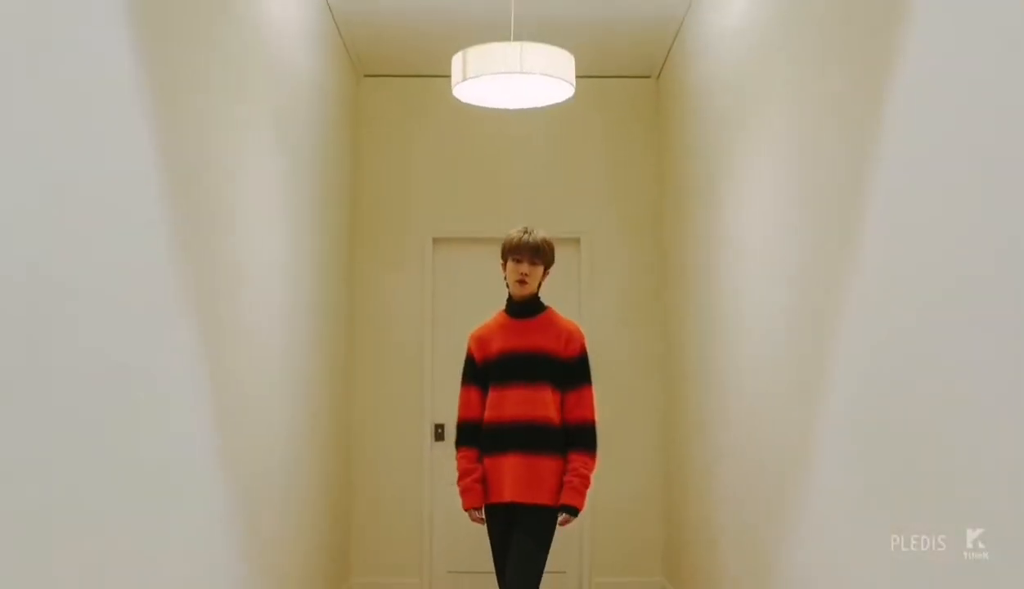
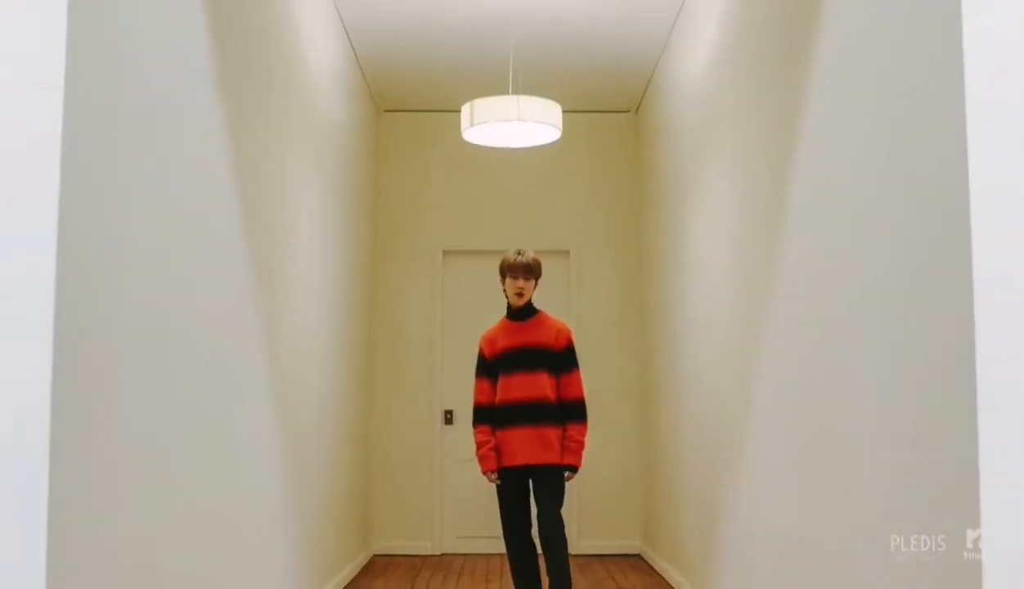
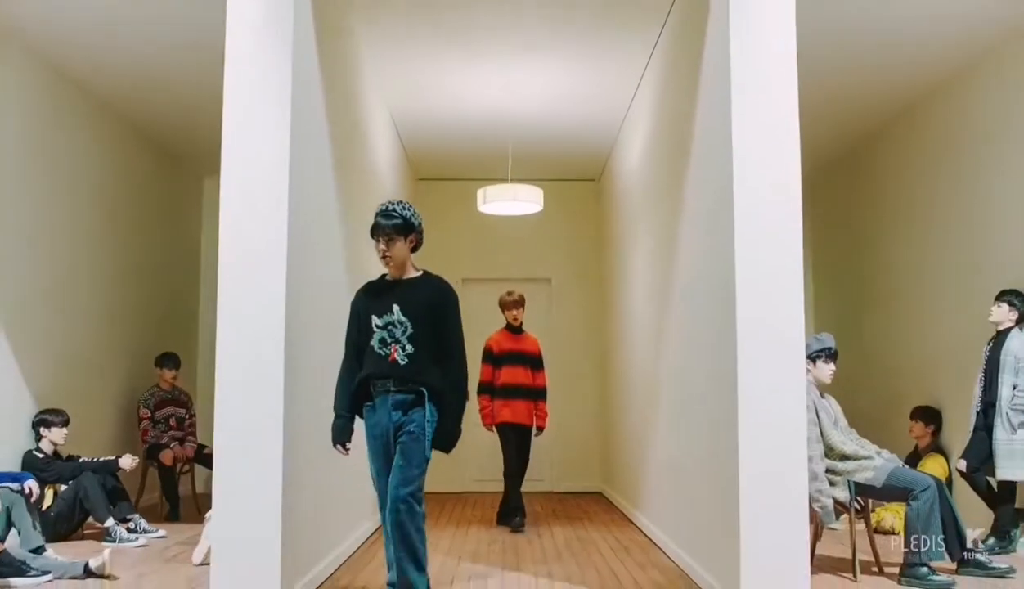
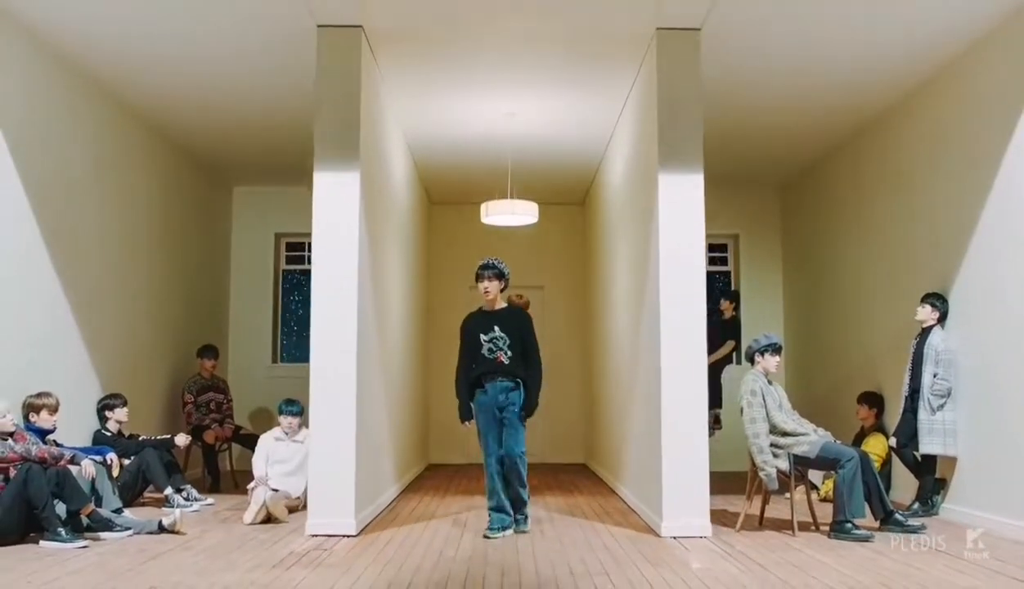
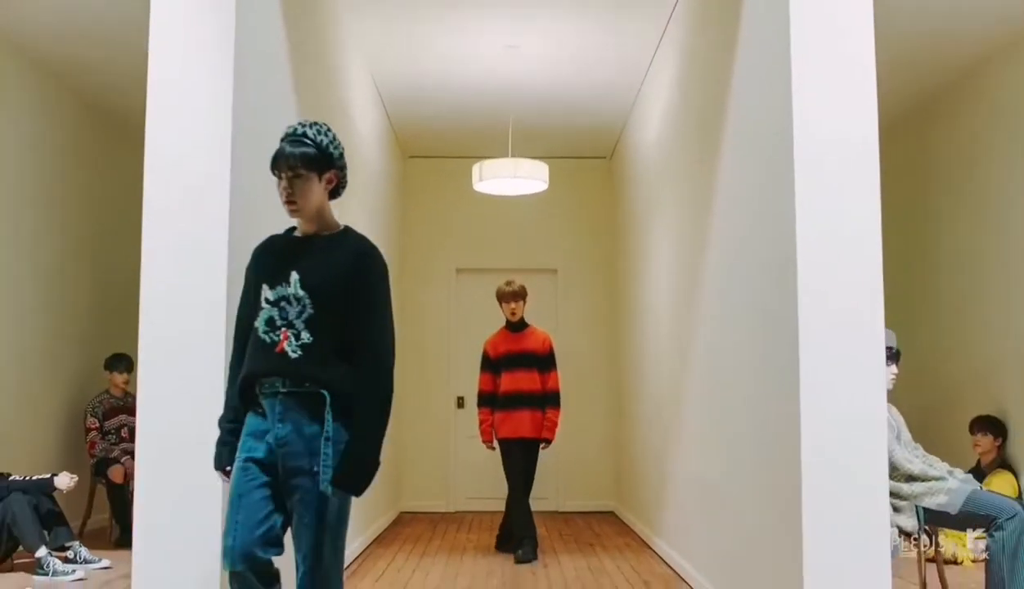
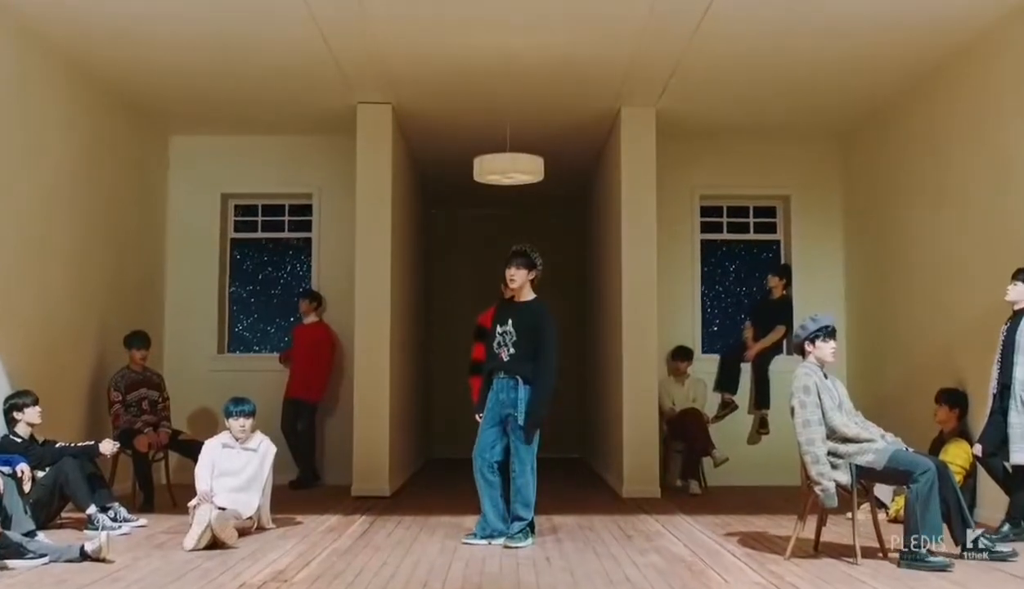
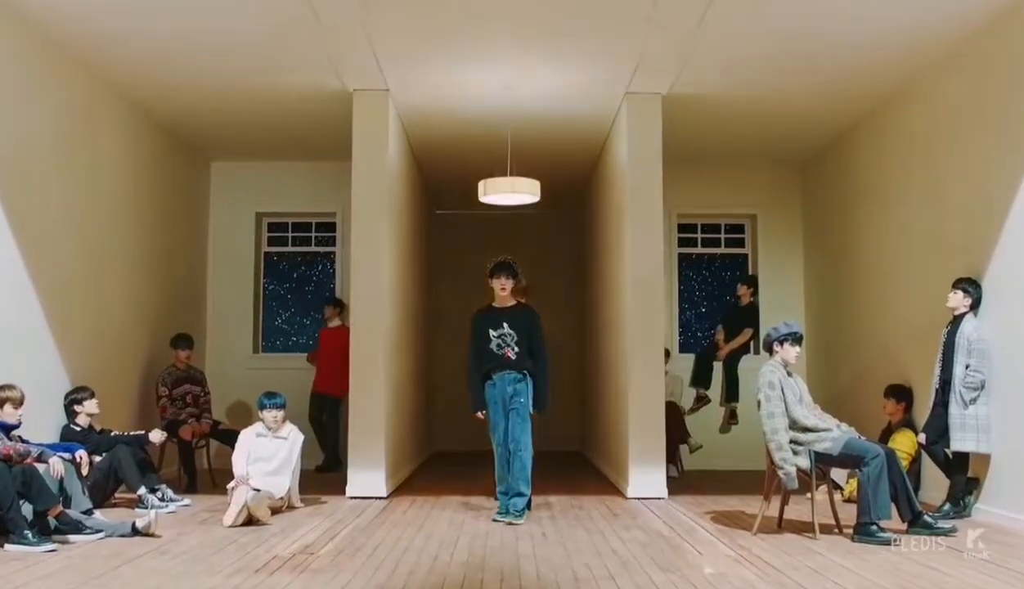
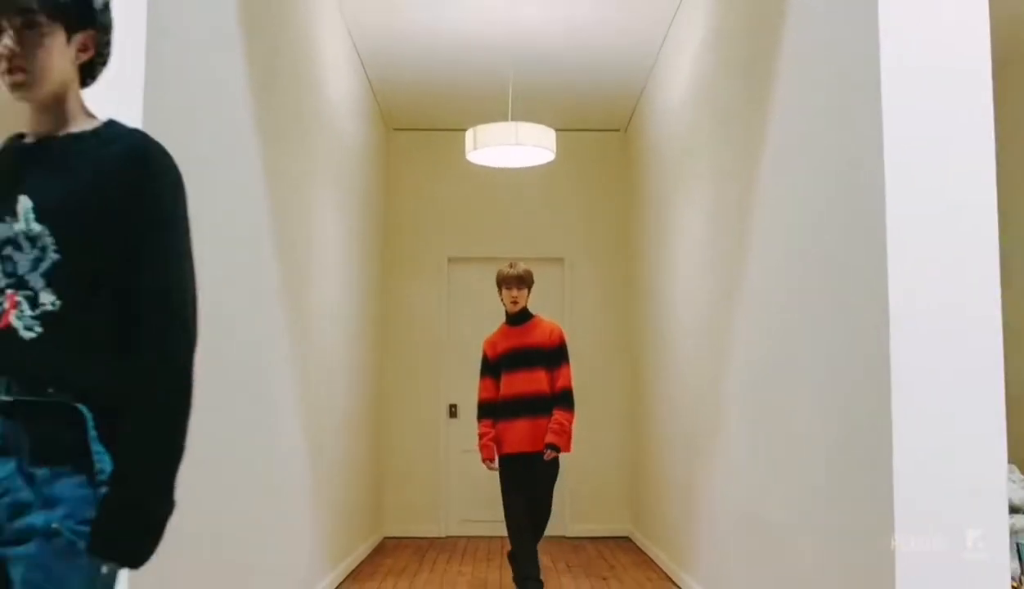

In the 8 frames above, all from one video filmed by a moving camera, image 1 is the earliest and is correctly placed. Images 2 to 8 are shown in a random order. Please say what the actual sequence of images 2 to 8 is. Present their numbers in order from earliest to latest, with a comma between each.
2, 8, 5, 3, 4, 7, 6
